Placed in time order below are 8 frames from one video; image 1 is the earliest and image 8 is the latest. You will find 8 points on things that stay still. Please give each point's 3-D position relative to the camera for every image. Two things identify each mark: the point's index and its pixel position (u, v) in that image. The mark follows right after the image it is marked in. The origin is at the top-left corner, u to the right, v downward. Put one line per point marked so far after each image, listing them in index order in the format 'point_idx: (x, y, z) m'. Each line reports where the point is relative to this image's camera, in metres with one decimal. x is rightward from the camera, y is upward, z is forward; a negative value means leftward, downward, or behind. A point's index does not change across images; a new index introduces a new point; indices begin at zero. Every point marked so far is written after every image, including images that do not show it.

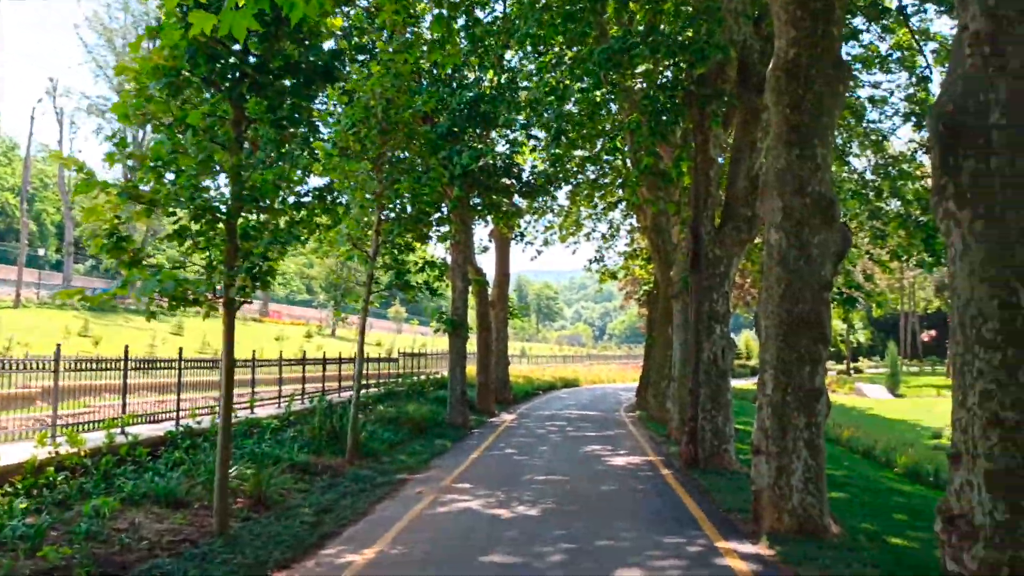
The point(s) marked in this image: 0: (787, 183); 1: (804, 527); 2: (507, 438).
0: (+2.7, +1.0, +8.6) m
1: (+2.7, -2.2, +8.3) m
2: (-0.1, -3.2, +19.4) m
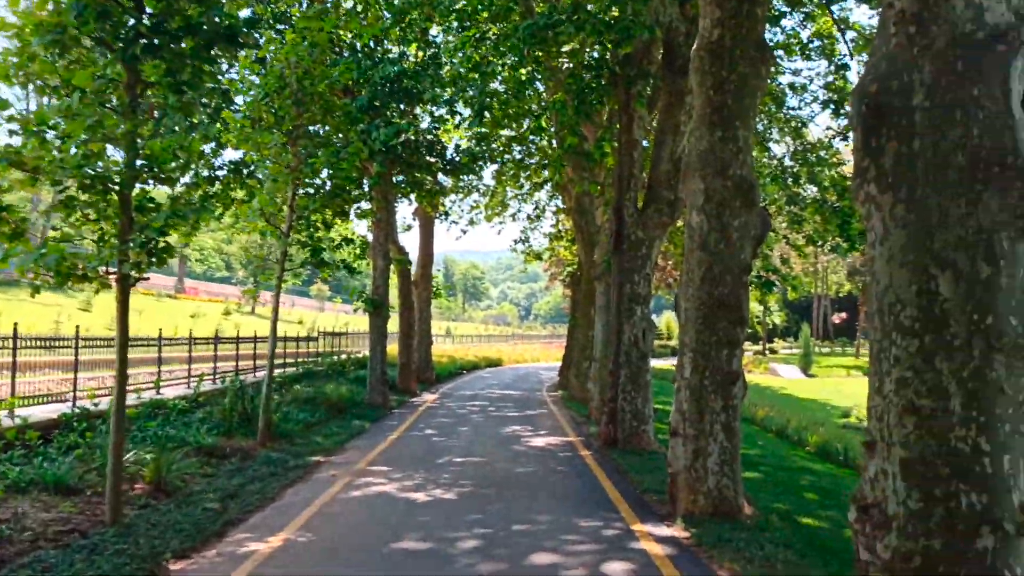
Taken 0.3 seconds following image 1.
0: (+1.9, +1.2, +8.6) m
1: (+1.9, -2.0, +8.3) m
2: (-1.8, -2.8, +19.2) m
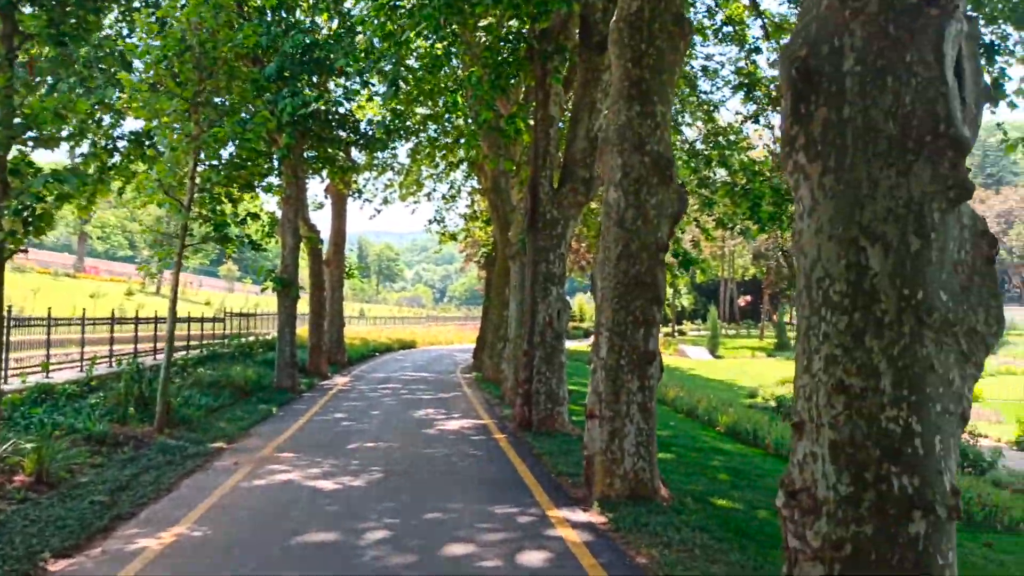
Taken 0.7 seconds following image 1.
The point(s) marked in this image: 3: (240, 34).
0: (+1.1, +1.4, +8.4) m
1: (+1.1, -1.8, +8.1) m
2: (-3.6, -2.3, +18.6) m
3: (-4.5, +4.2, +14.8) m
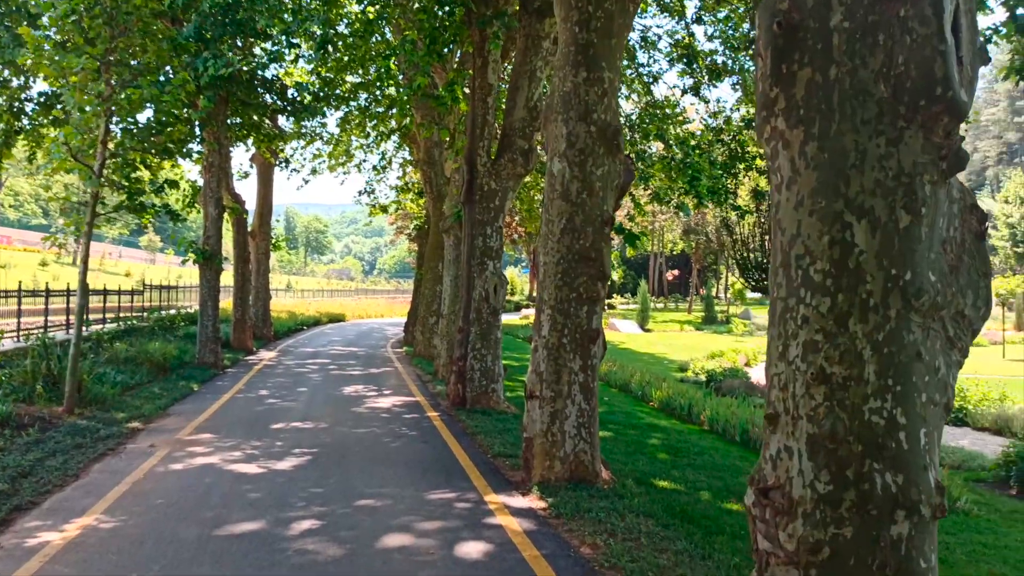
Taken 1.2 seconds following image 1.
0: (+0.5, +1.6, +7.9) m
1: (+0.6, -1.6, +7.8) m
2: (-5.0, -1.8, +17.9) m
3: (-5.5, +4.6, +13.8) m
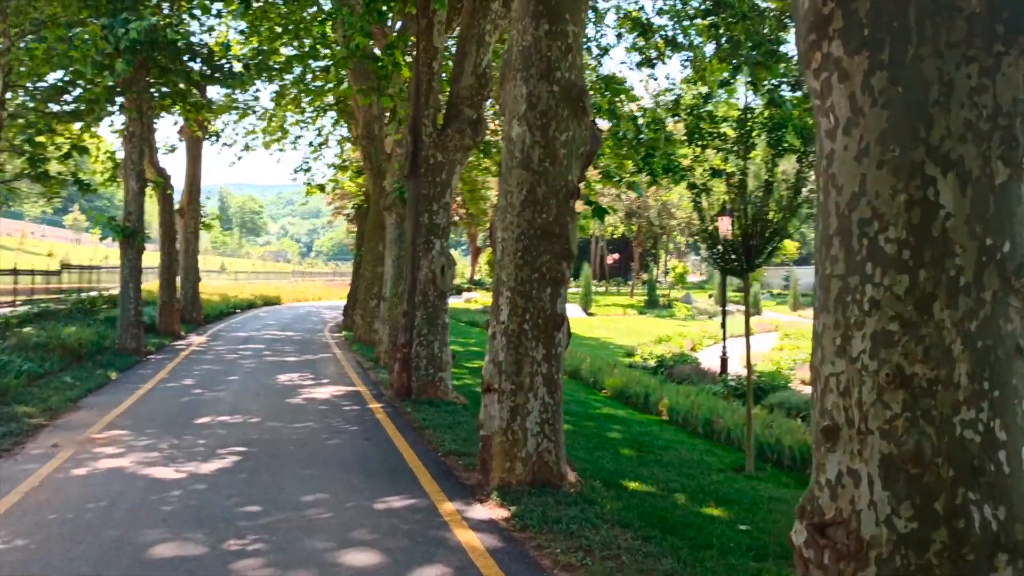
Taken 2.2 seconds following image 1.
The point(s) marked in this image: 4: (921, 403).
0: (+0.2, +1.8, +7.1) m
1: (+0.2, -1.5, +7.0) m
2: (-6.0, -1.4, +16.7) m
3: (-6.3, +4.9, +12.5) m
4: (+1.2, -0.3, +2.6) m
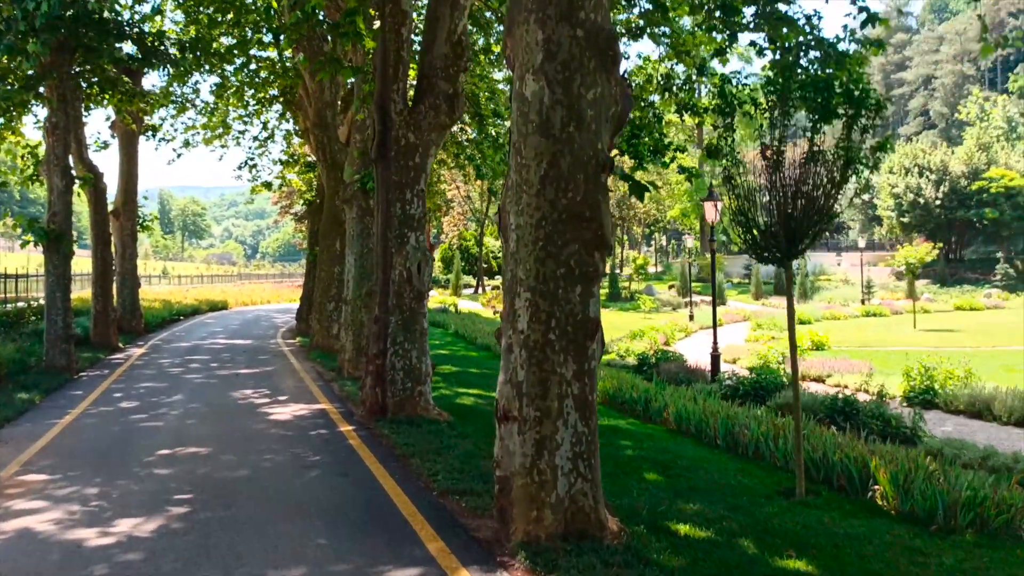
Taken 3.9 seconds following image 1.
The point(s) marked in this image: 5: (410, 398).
0: (+0.3, +1.8, +5.5) m
1: (+0.4, -1.5, +5.5) m
2: (-6.4, -1.6, +14.8) m
3: (-6.5, +4.8, +10.6) m
4: (+1.5, -0.3, +1.1) m
5: (-1.2, -1.3, +10.3) m
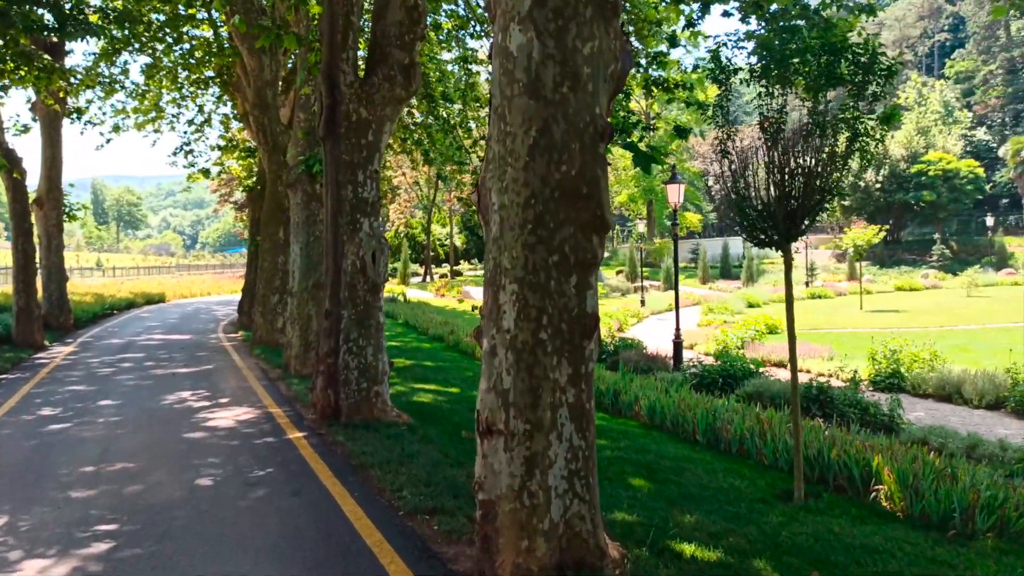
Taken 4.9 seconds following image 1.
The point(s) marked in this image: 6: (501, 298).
0: (+0.1, +1.8, +4.7) m
1: (+0.3, -1.4, +4.7) m
2: (-7.0, -1.5, +13.6) m
3: (-7.0, +4.8, +9.2) m
4: (+1.7, -0.3, +0.4) m
5: (-1.6, -1.2, +9.5) m
6: (-0.1, -0.1, +4.8) m
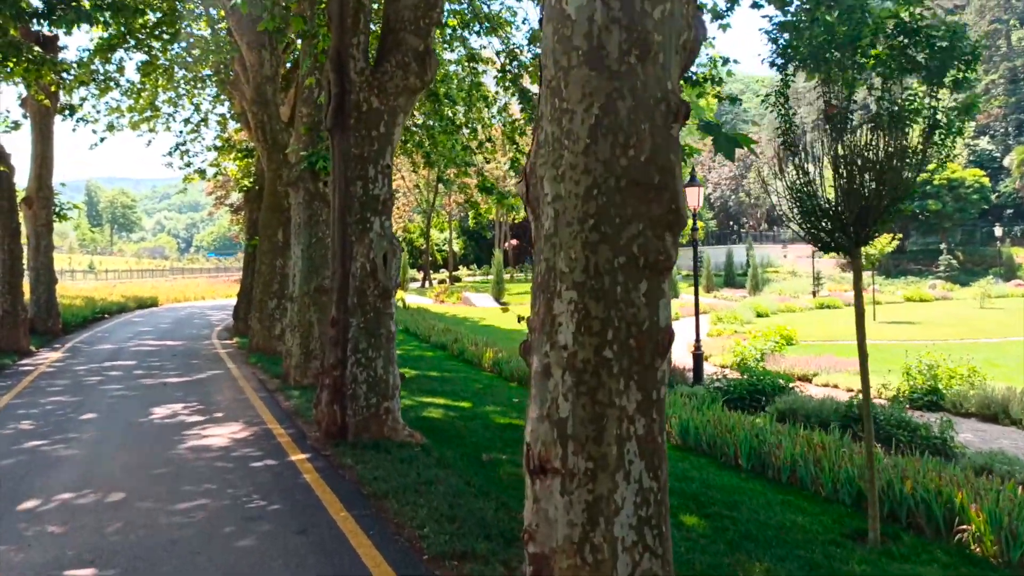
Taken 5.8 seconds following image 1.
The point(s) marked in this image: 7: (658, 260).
0: (+0.4, +1.8, +3.9) m
1: (+0.6, -1.4, +3.8) m
2: (-6.8, -1.5, +12.7) m
3: (-6.7, +4.8, +8.4) m
4: (+2.0, -0.3, -0.4) m
5: (-1.3, -1.2, +8.6) m
6: (+0.2, -0.1, +3.9) m
7: (+0.7, +0.1, +3.9) m
